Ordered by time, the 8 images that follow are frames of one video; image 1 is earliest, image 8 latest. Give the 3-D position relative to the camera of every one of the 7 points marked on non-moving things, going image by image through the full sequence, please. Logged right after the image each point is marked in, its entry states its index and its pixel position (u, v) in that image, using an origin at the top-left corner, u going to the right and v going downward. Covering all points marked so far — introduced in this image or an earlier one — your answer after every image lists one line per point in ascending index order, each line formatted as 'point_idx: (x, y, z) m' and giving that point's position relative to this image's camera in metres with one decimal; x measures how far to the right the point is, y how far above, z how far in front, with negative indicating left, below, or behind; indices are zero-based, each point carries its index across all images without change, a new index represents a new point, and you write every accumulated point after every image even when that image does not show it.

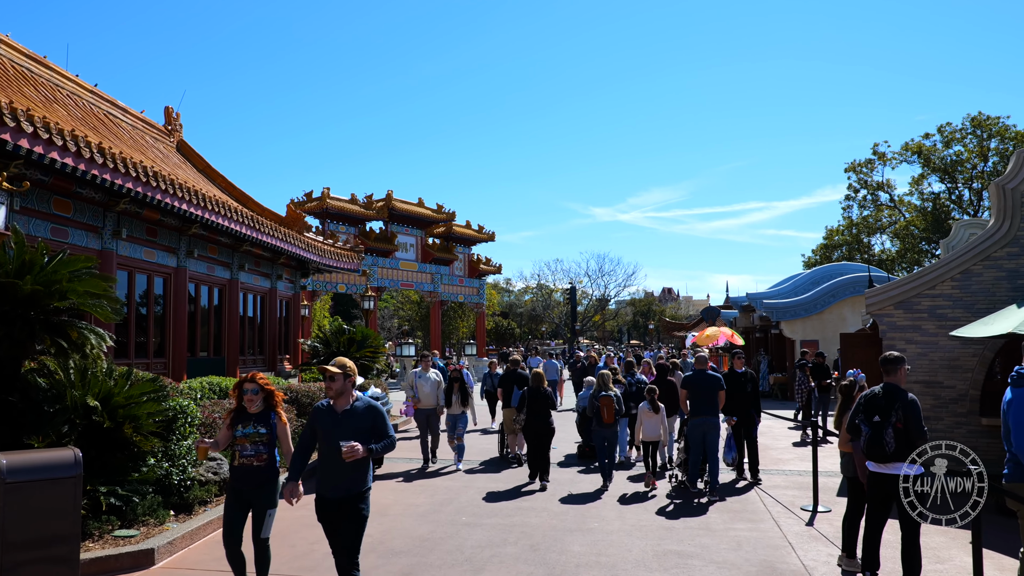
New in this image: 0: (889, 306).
0: (+5.2, -0.2, +10.3) m
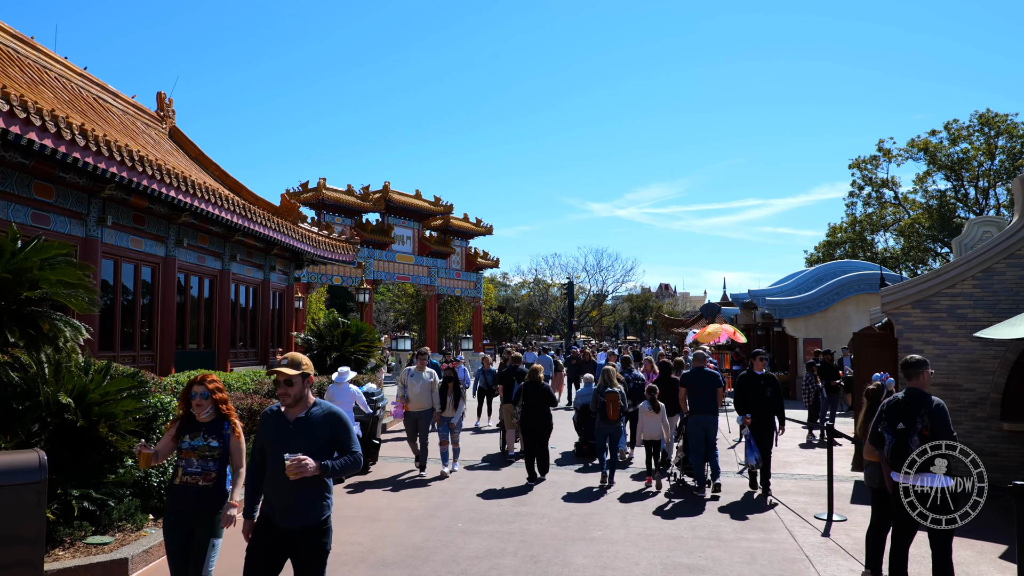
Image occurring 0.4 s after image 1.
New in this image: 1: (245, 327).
0: (+5.3, -0.2, +9.9) m
1: (-6.2, -0.9, +17.0) m
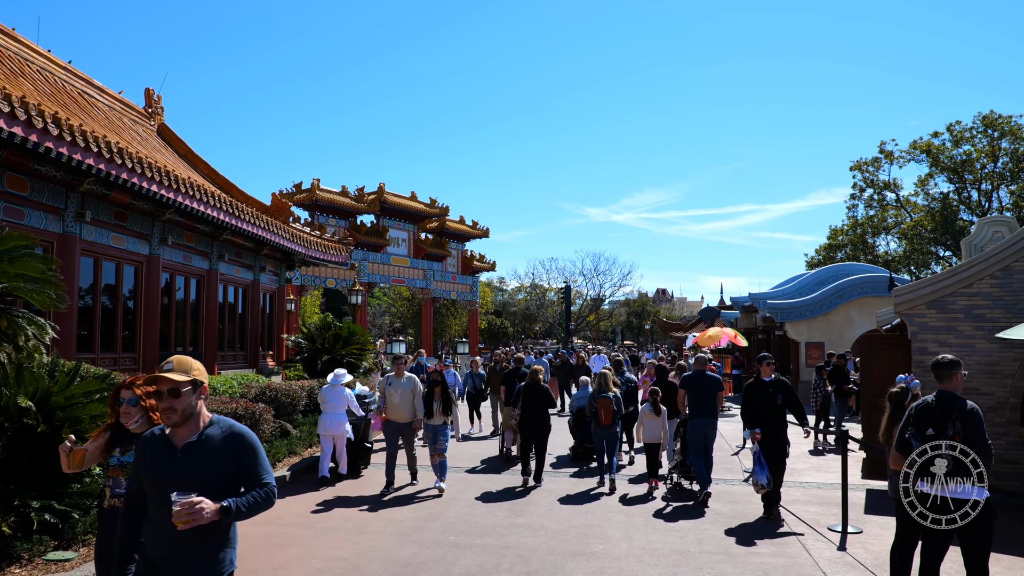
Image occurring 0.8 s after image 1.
0: (+5.2, -0.2, +9.5) m
1: (-6.2, -0.9, +16.5) m
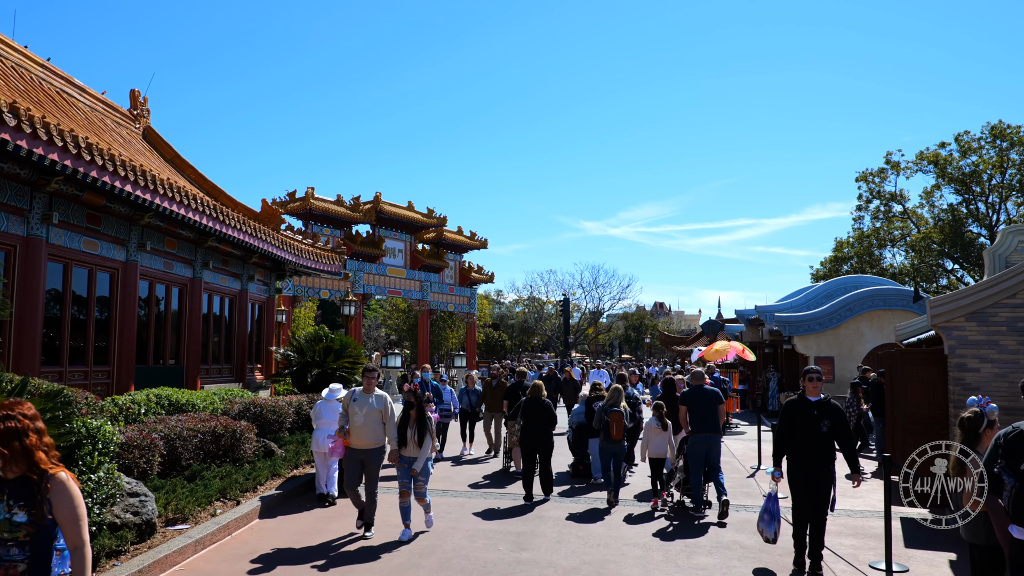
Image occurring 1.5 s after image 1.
0: (+5.2, -0.3, +8.7) m
1: (-6.2, -1.1, +15.7) m
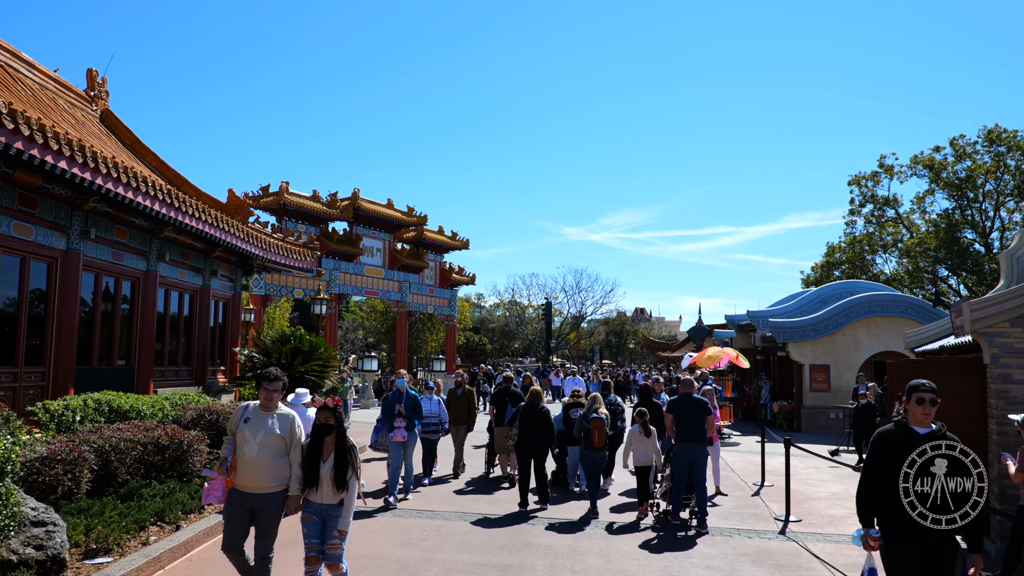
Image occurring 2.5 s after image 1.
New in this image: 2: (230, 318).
0: (+5.1, -0.4, +7.7) m
1: (-6.6, -1.0, +14.5) m
2: (-6.4, -0.7, +16.9) m
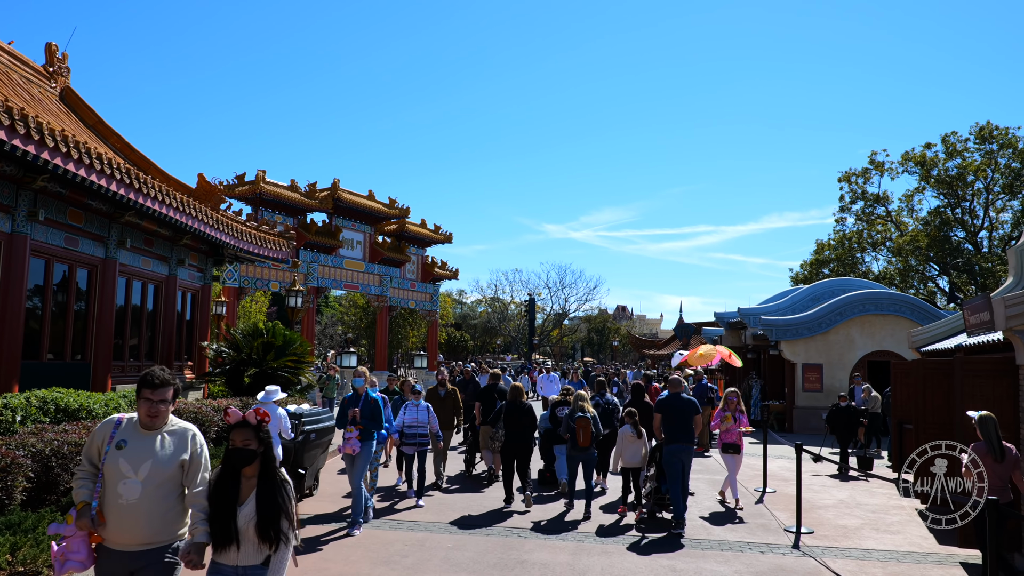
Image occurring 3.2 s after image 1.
0: (+5.0, -0.3, +7.1) m
1: (-6.8, -0.8, +13.5) m
2: (-6.7, -0.5, +15.9) m
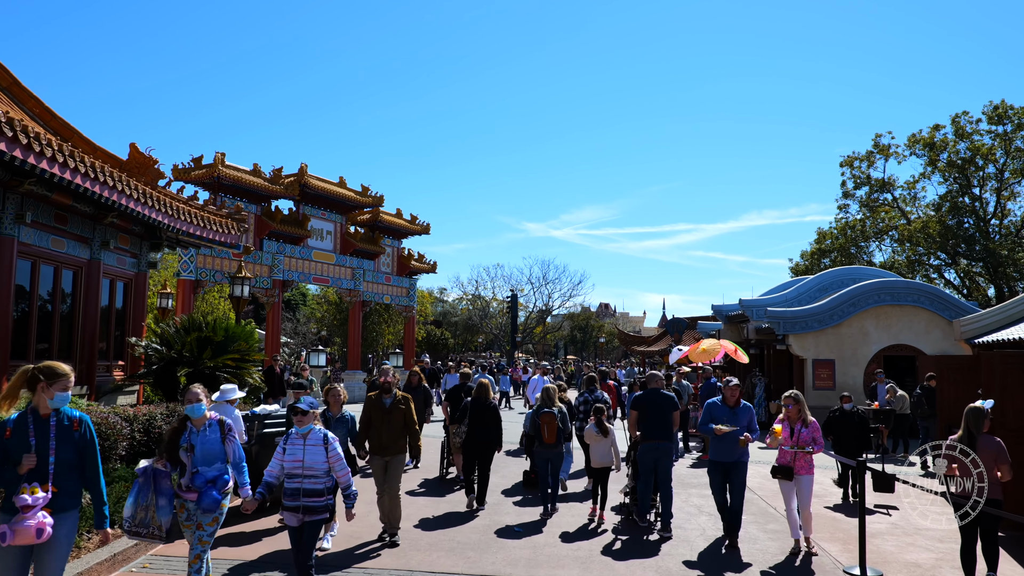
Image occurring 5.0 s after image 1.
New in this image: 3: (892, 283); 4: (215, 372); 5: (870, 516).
0: (+4.9, 0.0, +5.2) m
1: (-7.1, -0.6, +11.4) m
2: (-7.1, -0.3, +13.8) m
3: (+9.6, +0.1, +18.6) m
4: (-4.6, -1.3, +11.6) m
5: (+4.4, -2.8, +9.1) m
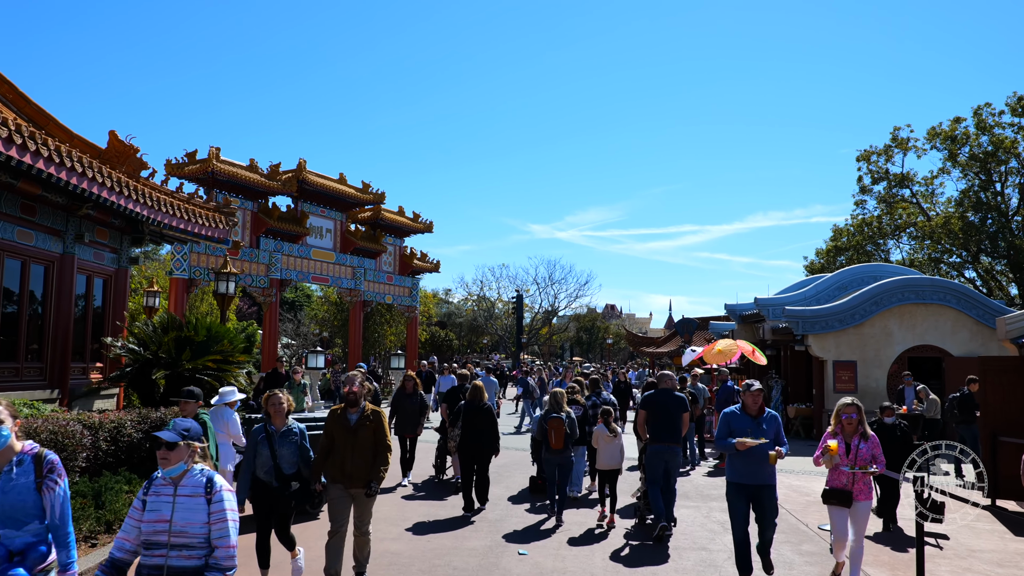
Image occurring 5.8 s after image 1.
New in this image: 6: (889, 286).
0: (+4.9, 0.0, +4.3) m
1: (-7.0, -0.6, +10.5) m
2: (-7.0, -0.2, +12.9) m
3: (+9.7, +0.2, +17.7) m
4: (-4.5, -1.2, +10.8) m
5: (+4.4, -2.7, +8.2) m
6: (+9.0, 0.0, +17.7) m
